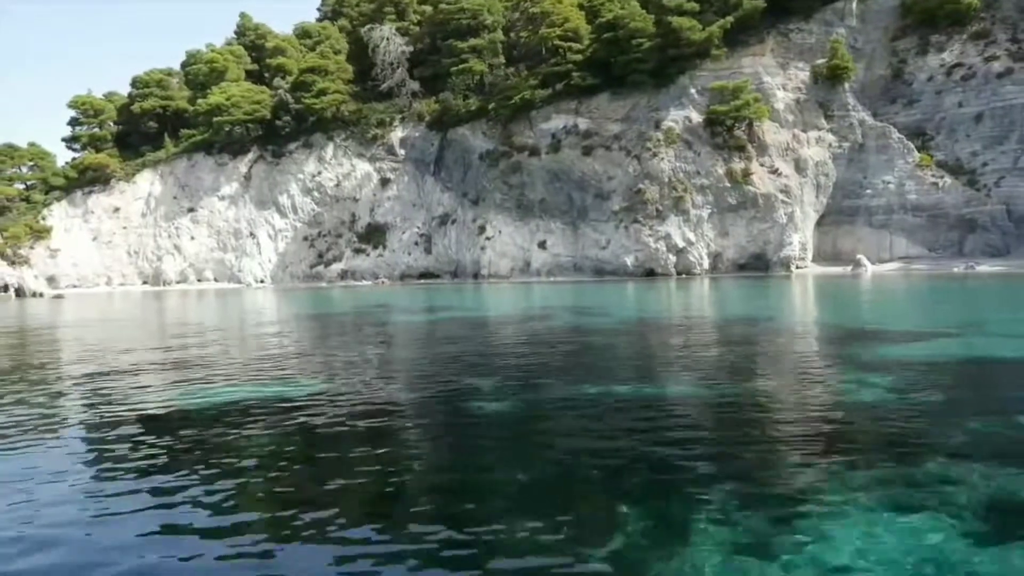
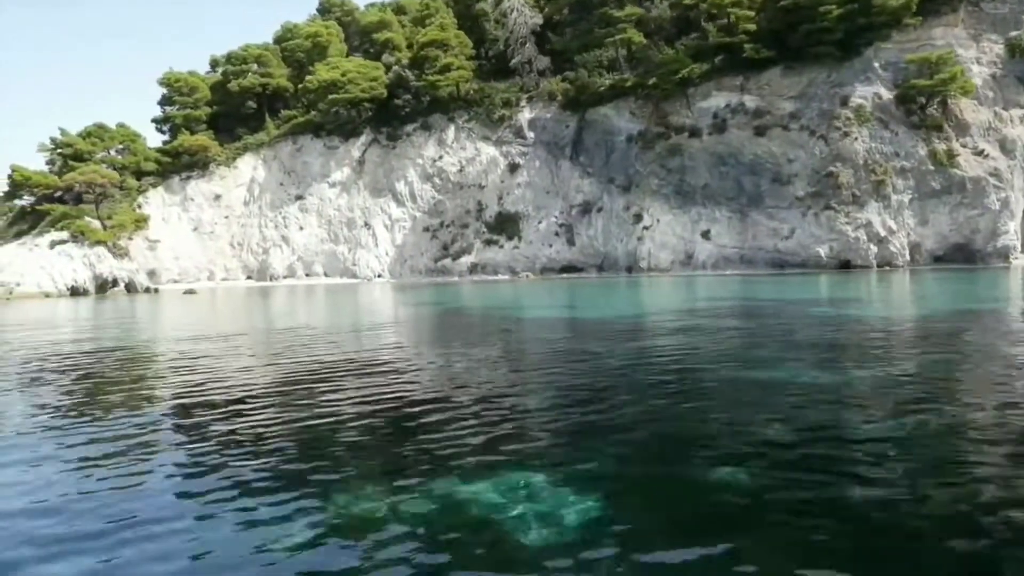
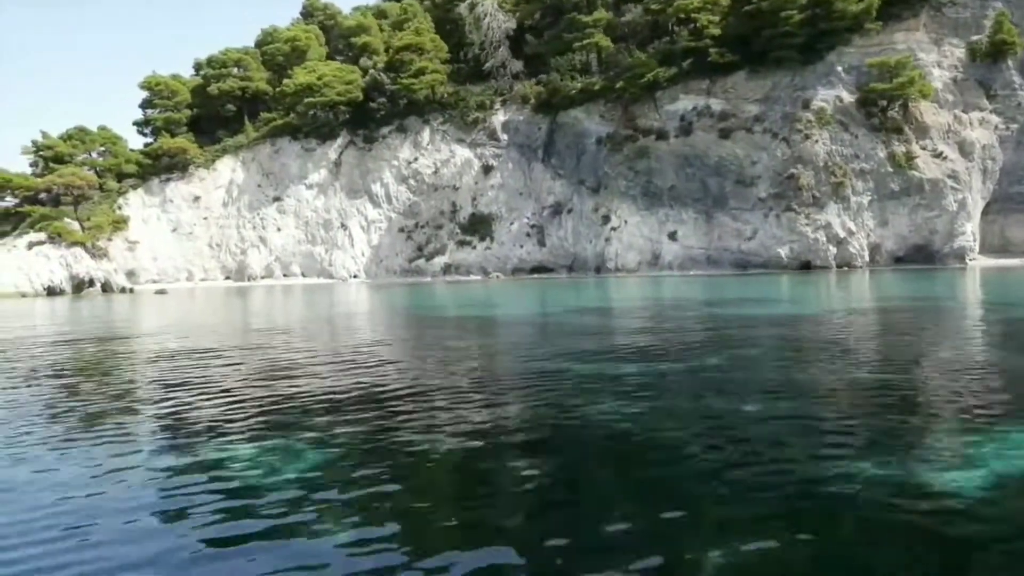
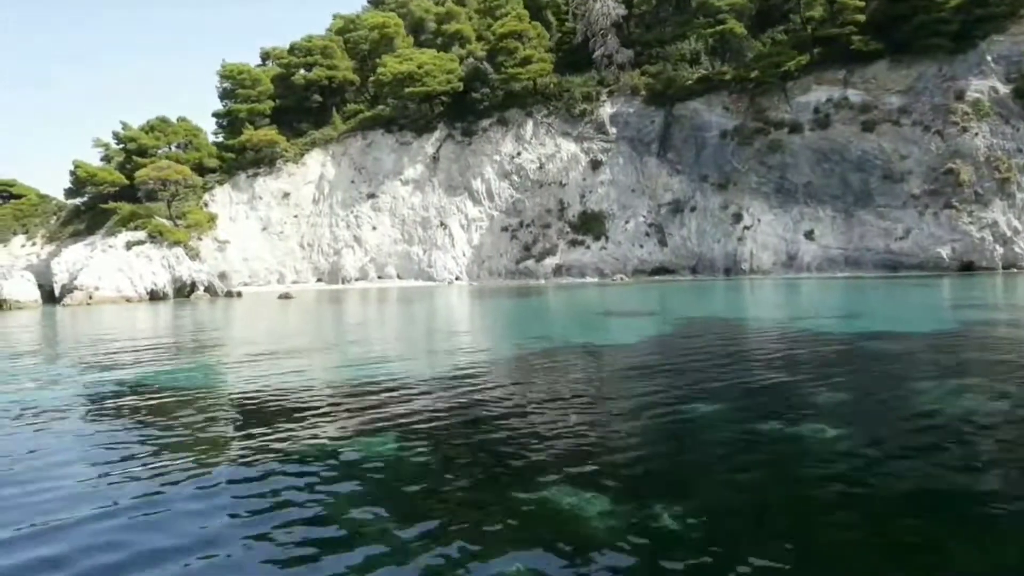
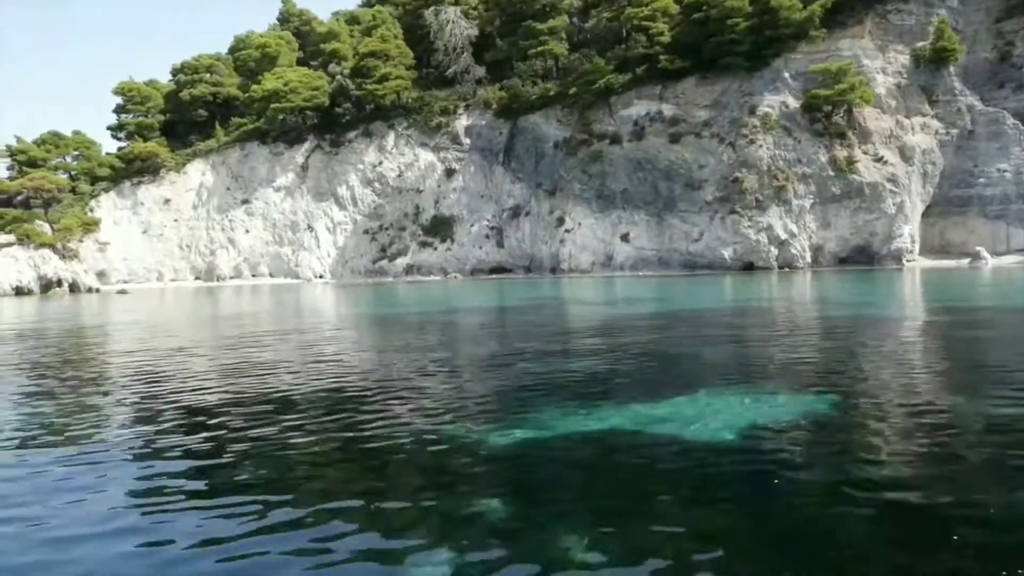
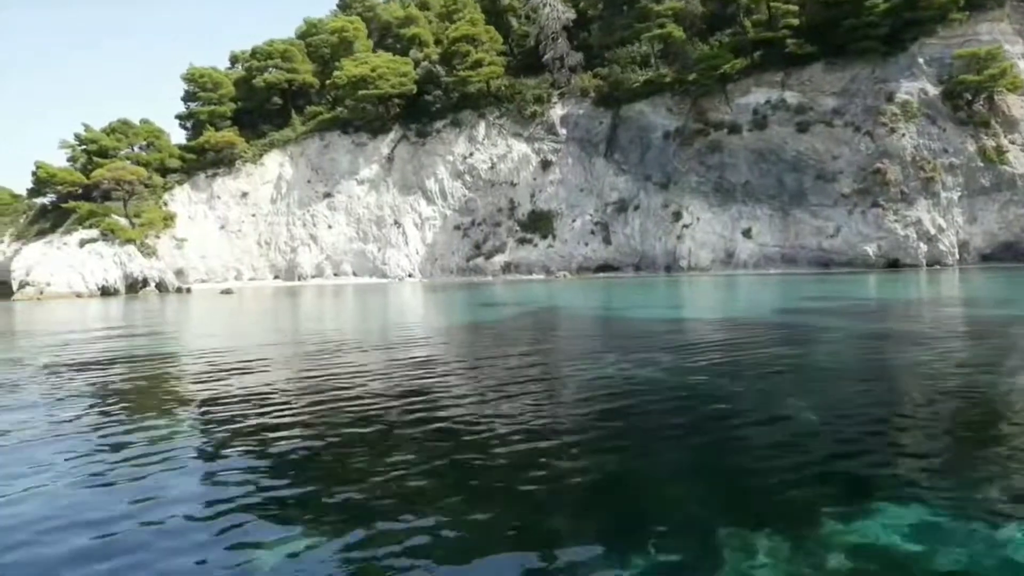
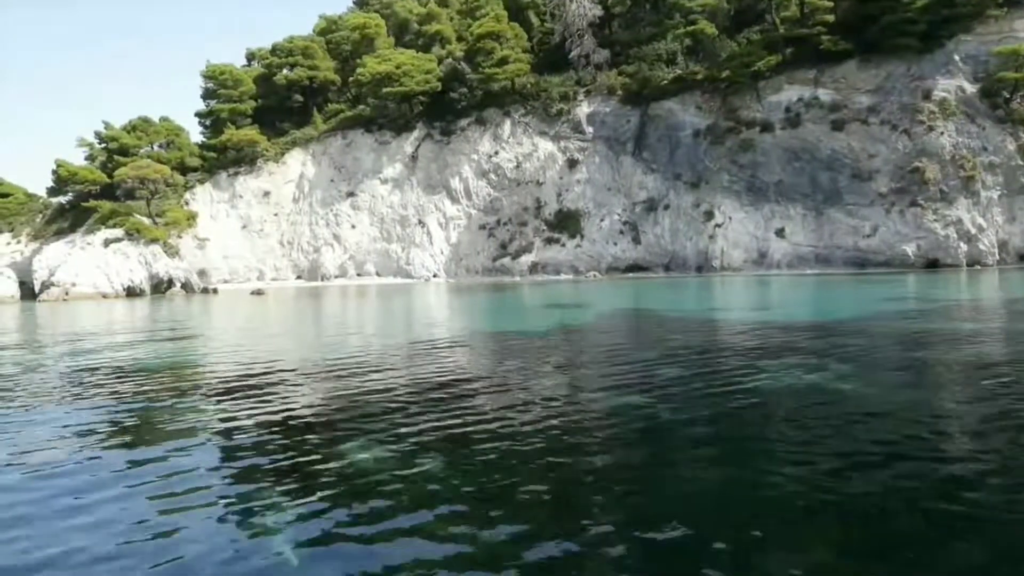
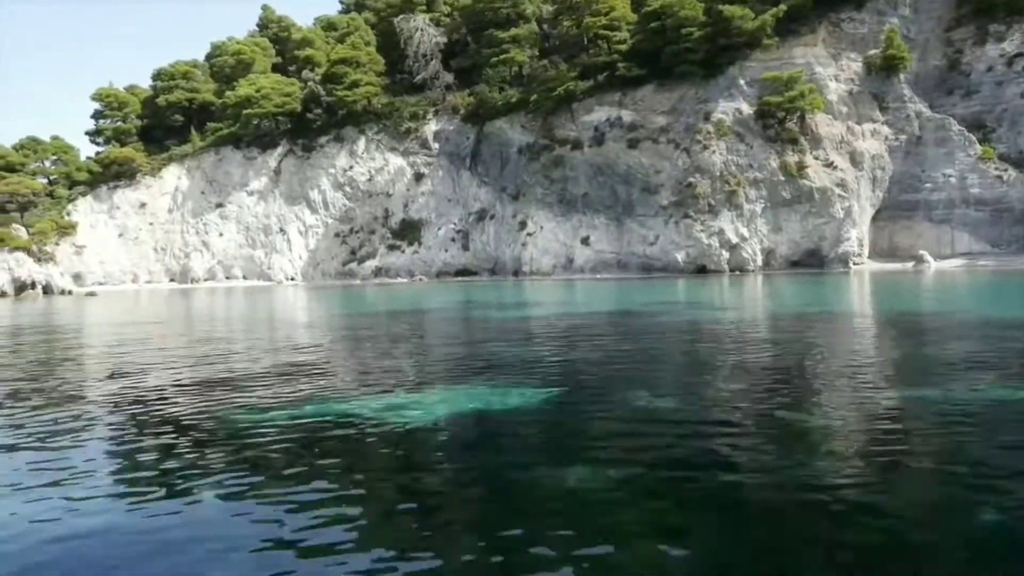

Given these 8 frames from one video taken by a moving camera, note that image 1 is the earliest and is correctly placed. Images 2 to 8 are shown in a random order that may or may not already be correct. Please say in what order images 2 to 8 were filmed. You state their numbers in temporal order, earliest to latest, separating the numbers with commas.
8, 5, 3, 2, 6, 7, 4
